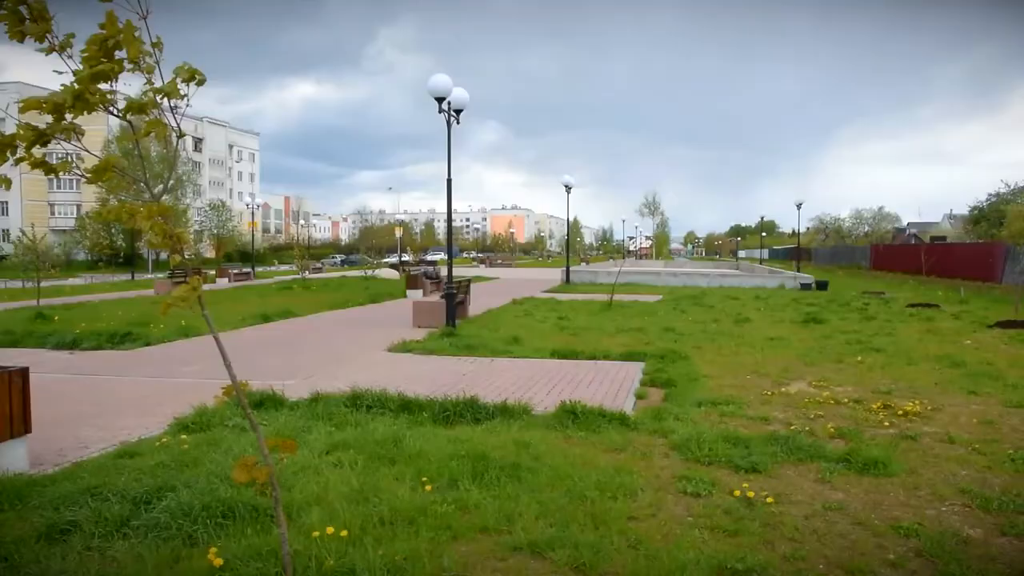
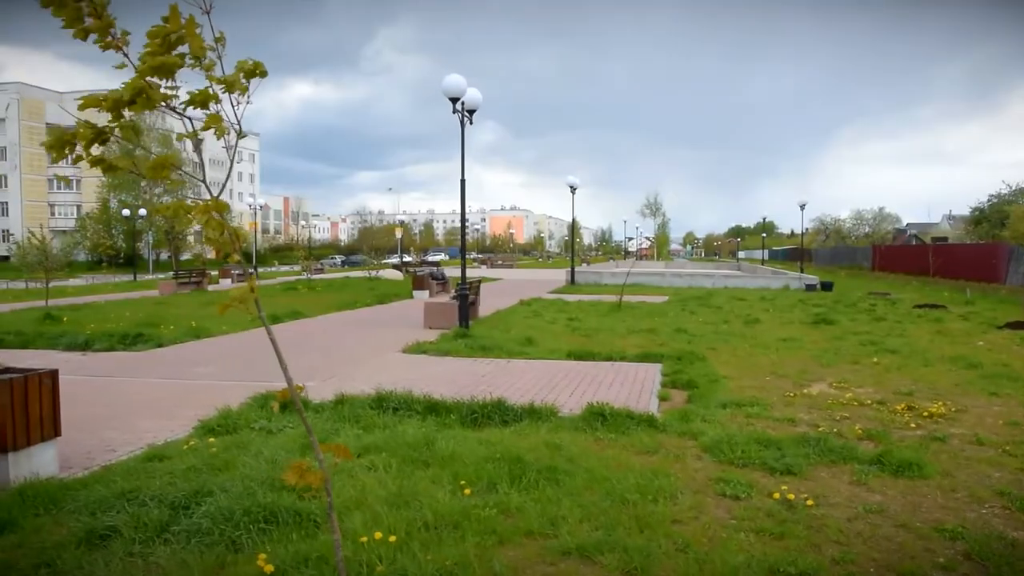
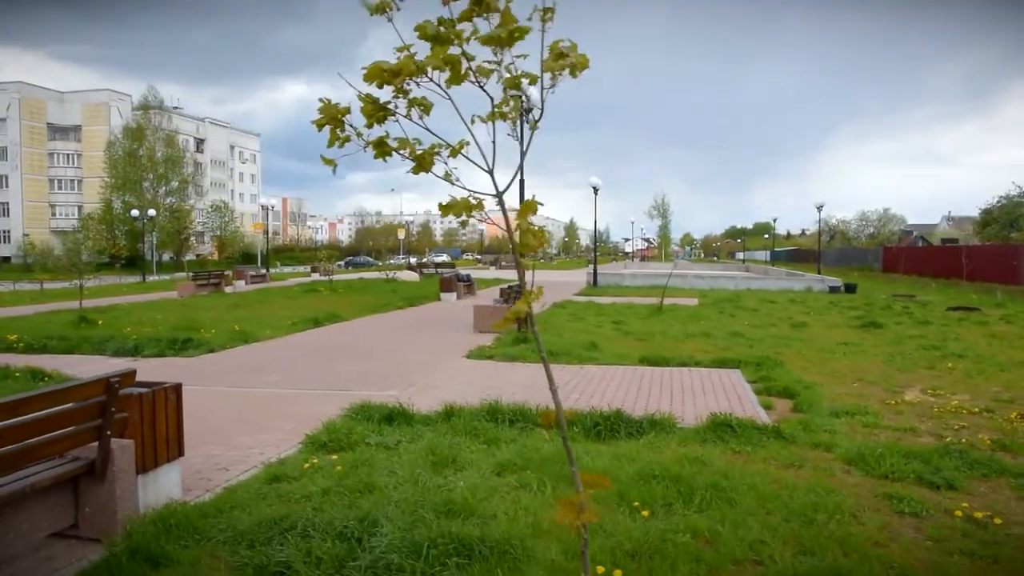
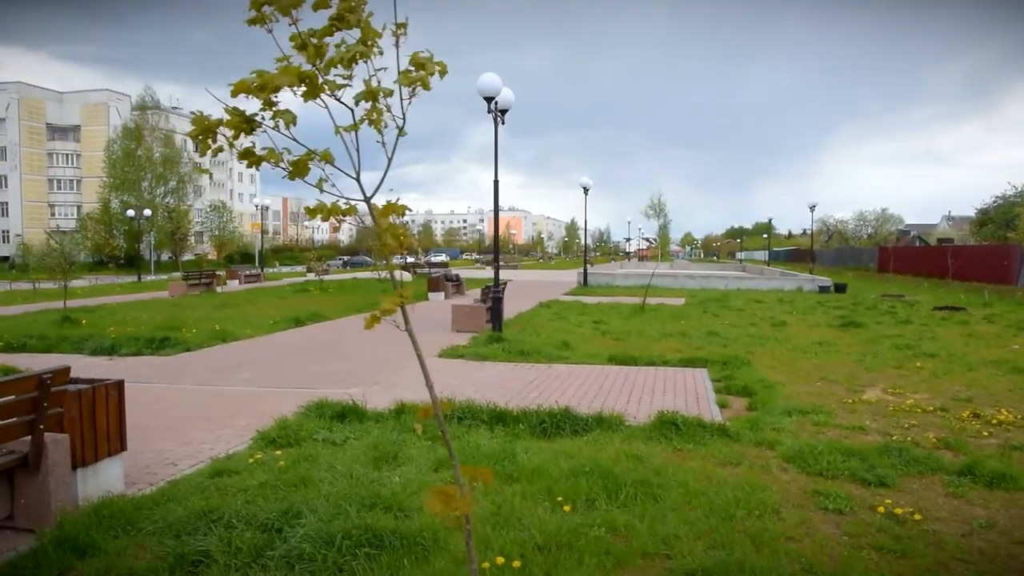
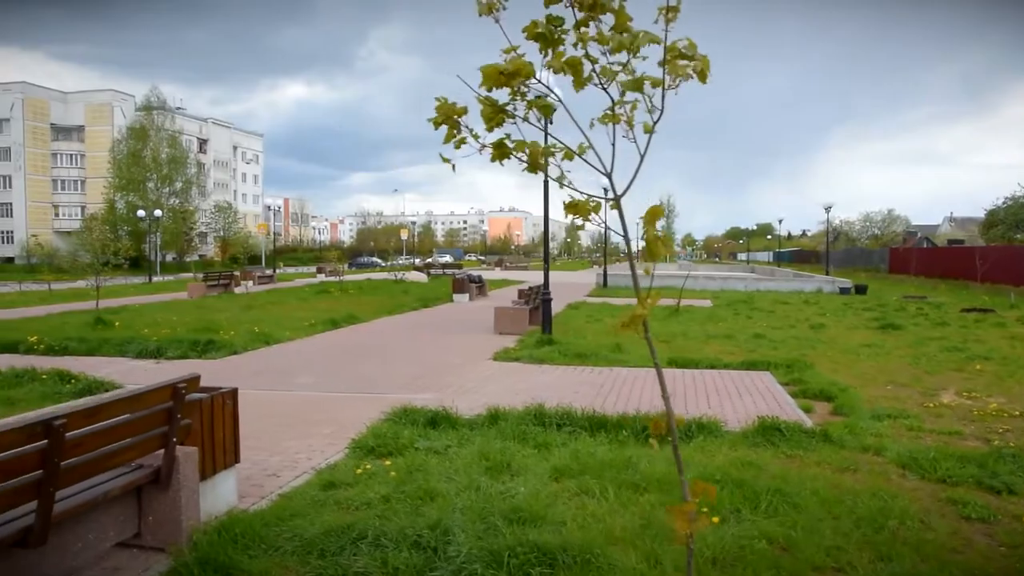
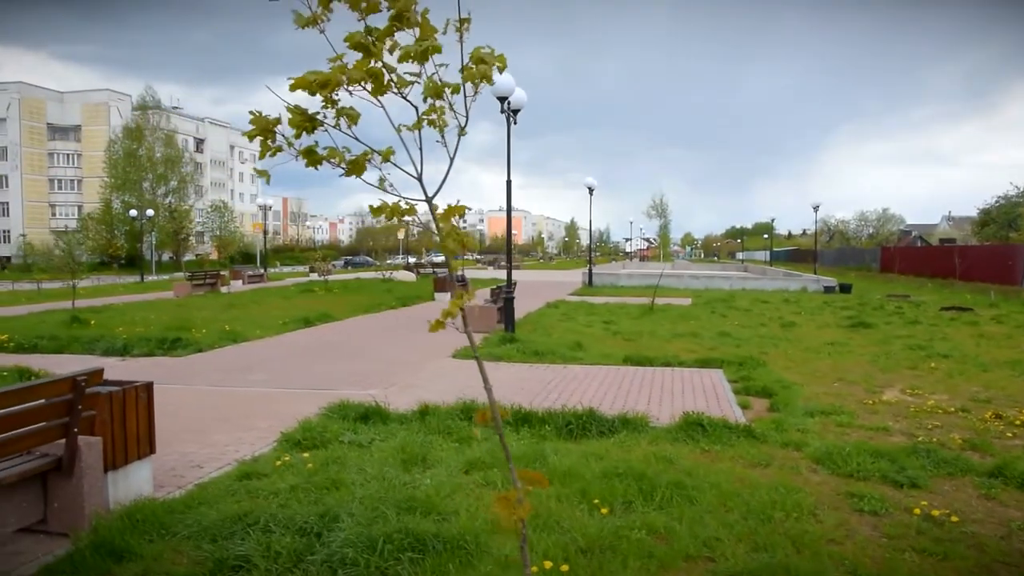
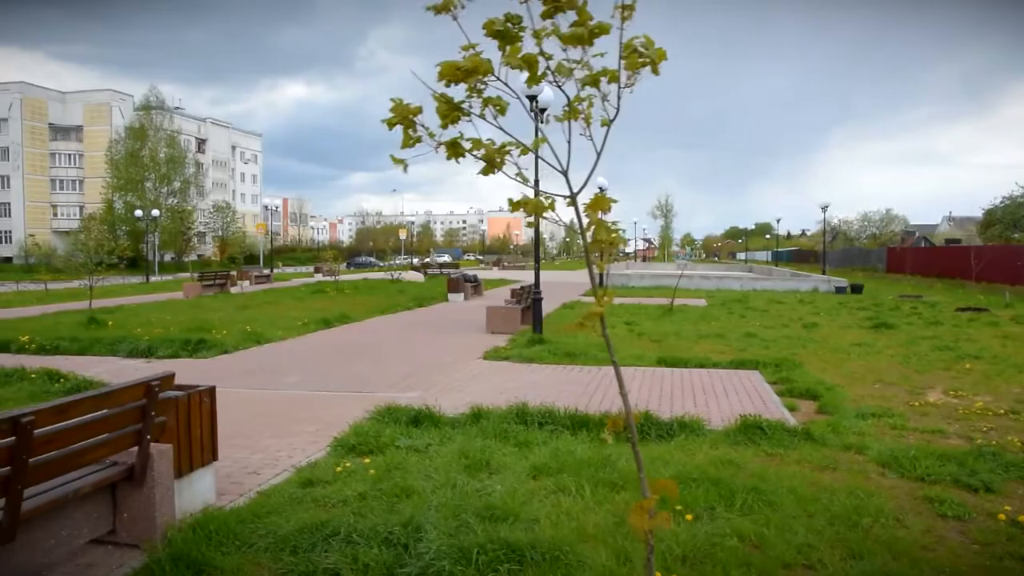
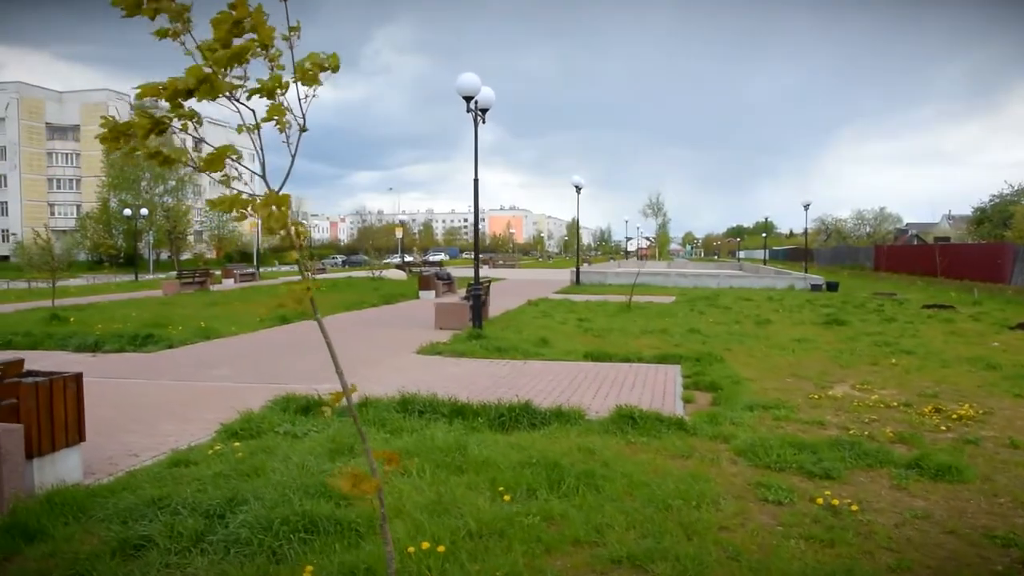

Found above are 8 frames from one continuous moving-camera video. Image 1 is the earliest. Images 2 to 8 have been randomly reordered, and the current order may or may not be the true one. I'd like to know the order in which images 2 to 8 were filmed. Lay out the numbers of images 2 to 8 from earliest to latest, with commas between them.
2, 8, 4, 6, 3, 7, 5
